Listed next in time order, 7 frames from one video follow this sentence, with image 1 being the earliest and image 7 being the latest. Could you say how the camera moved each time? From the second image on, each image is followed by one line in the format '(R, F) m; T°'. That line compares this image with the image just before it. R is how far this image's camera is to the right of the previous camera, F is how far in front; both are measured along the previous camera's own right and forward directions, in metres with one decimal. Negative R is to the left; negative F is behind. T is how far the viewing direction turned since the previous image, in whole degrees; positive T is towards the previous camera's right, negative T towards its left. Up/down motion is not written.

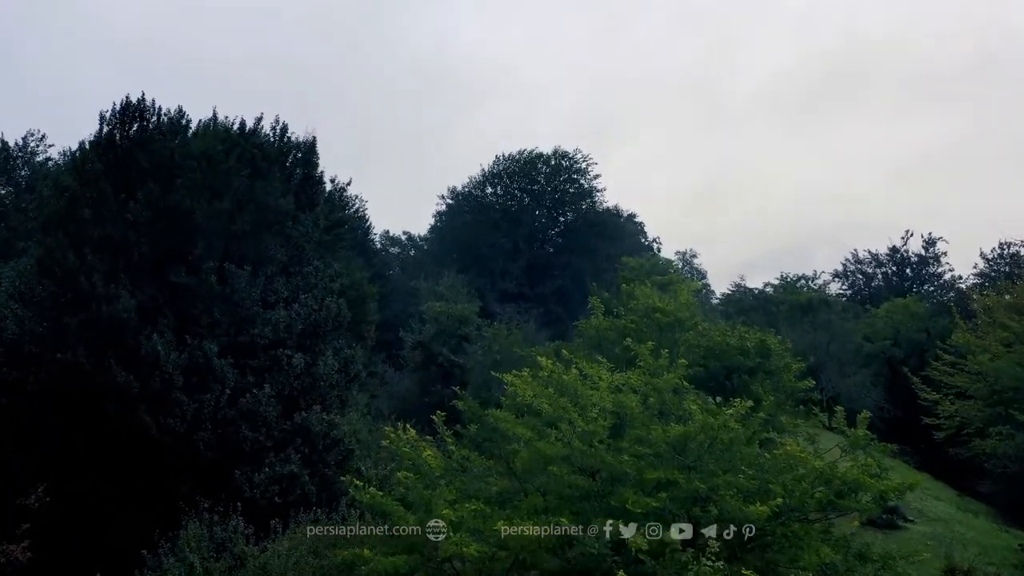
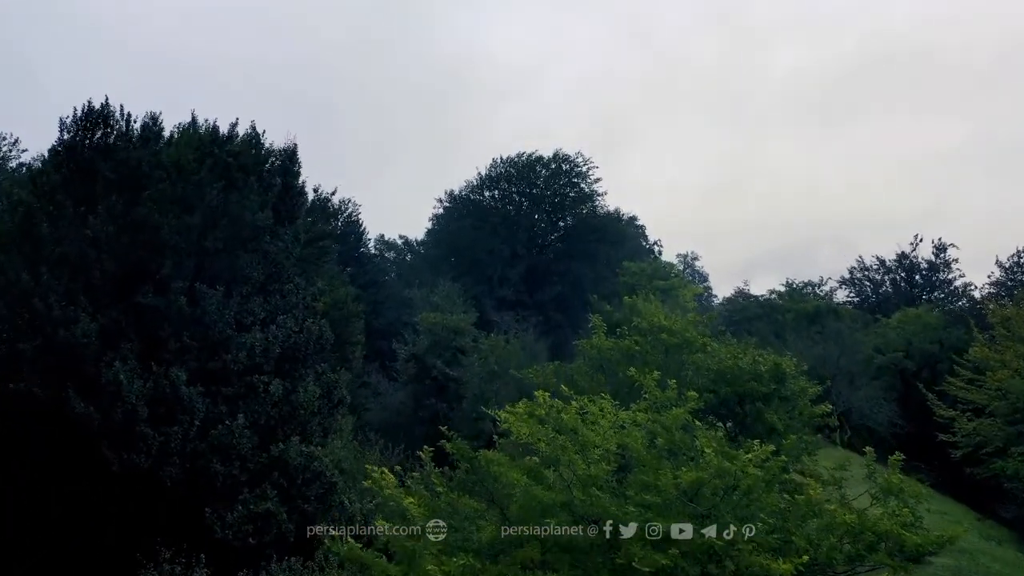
(+0.1, +1.5) m; 0°
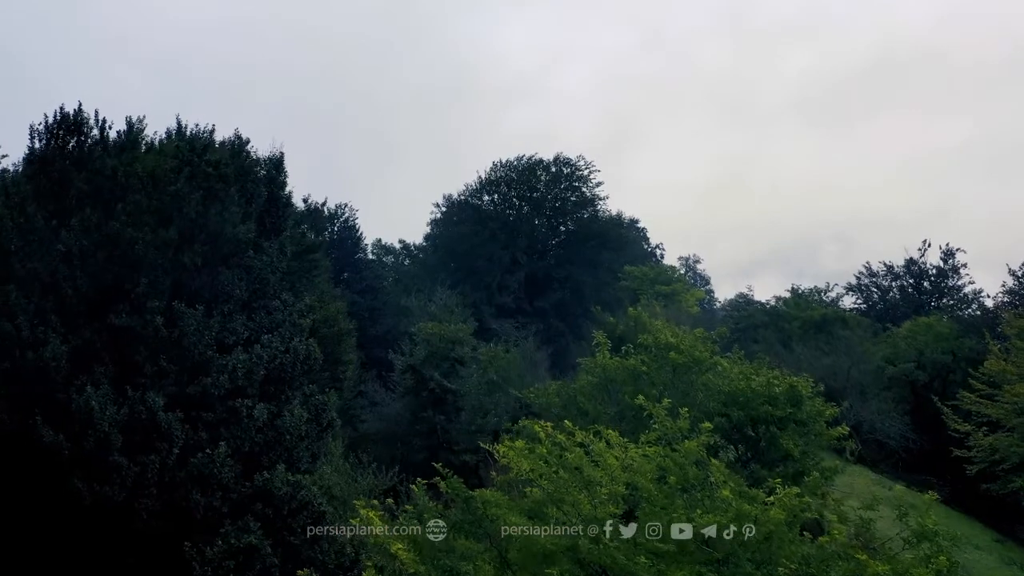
(0.0, +1.1) m; 0°
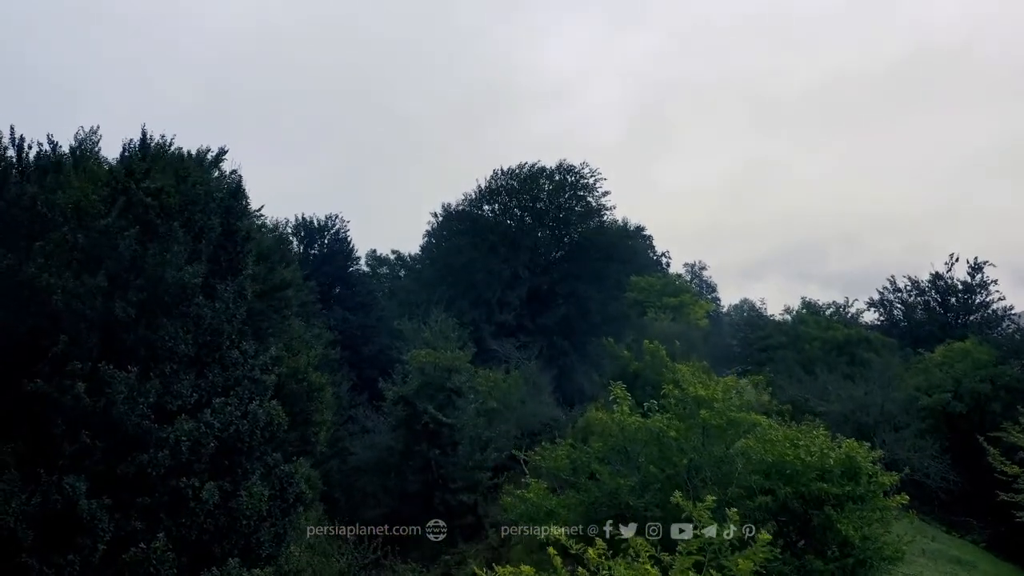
(0.0, +3.0) m; 0°
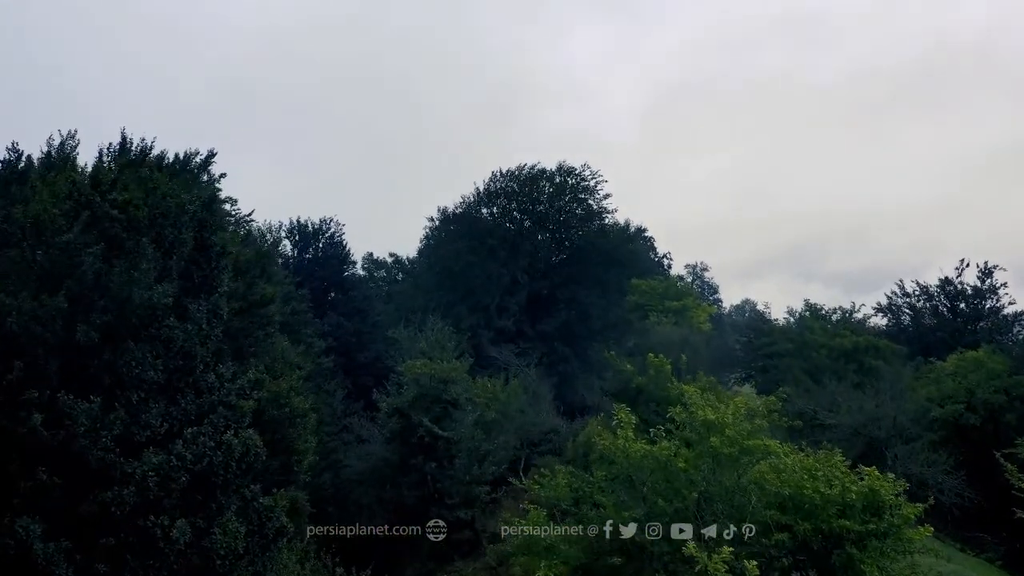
(+0.1, +1.1) m; 0°
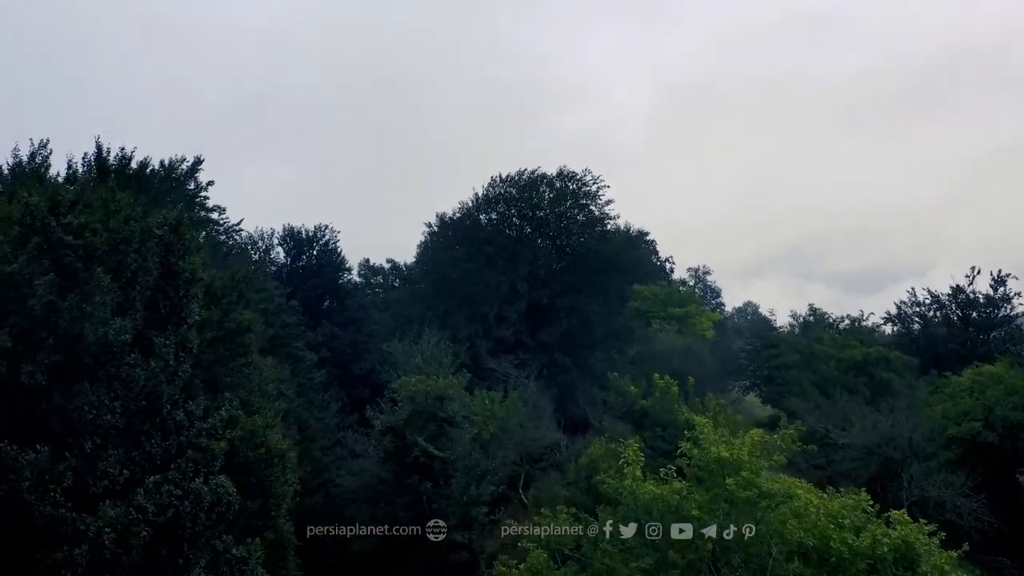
(+0.1, +1.3) m; 0°
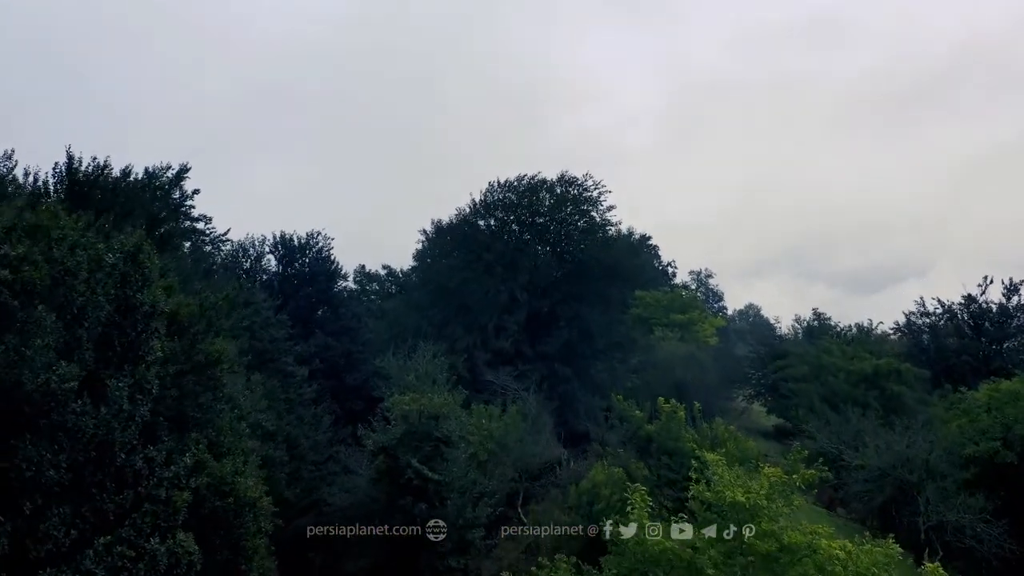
(+0.1, +1.3) m; 0°
